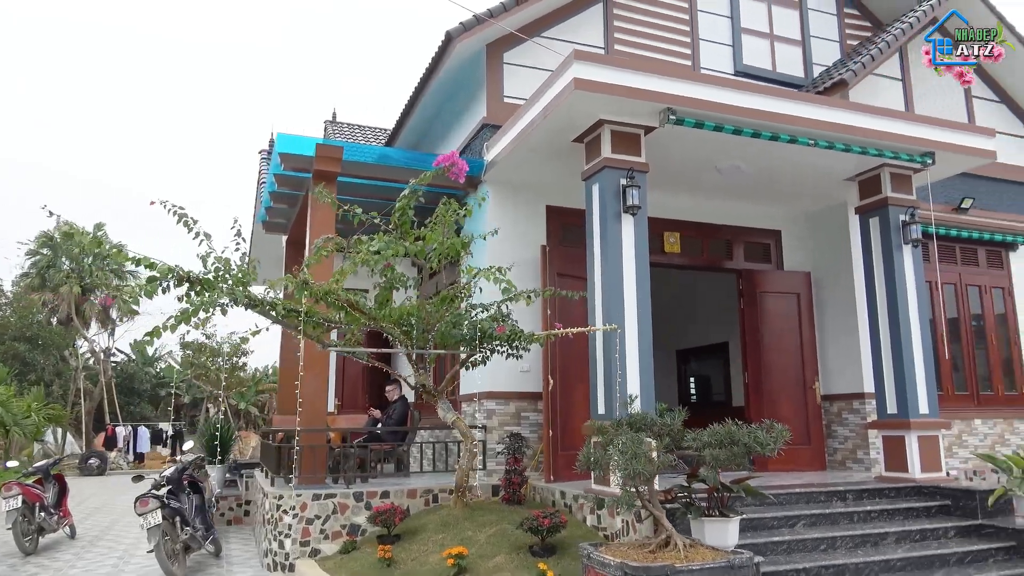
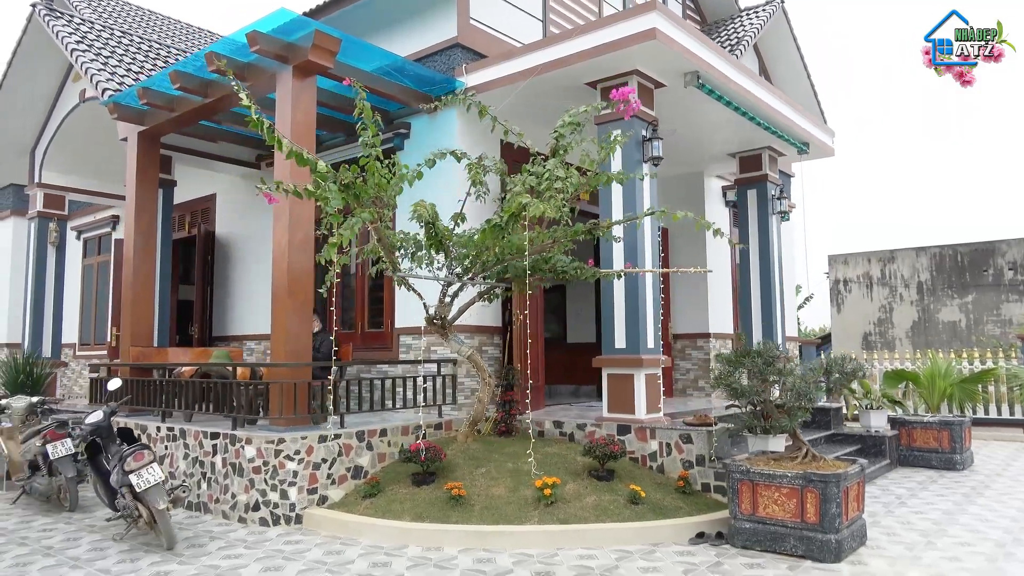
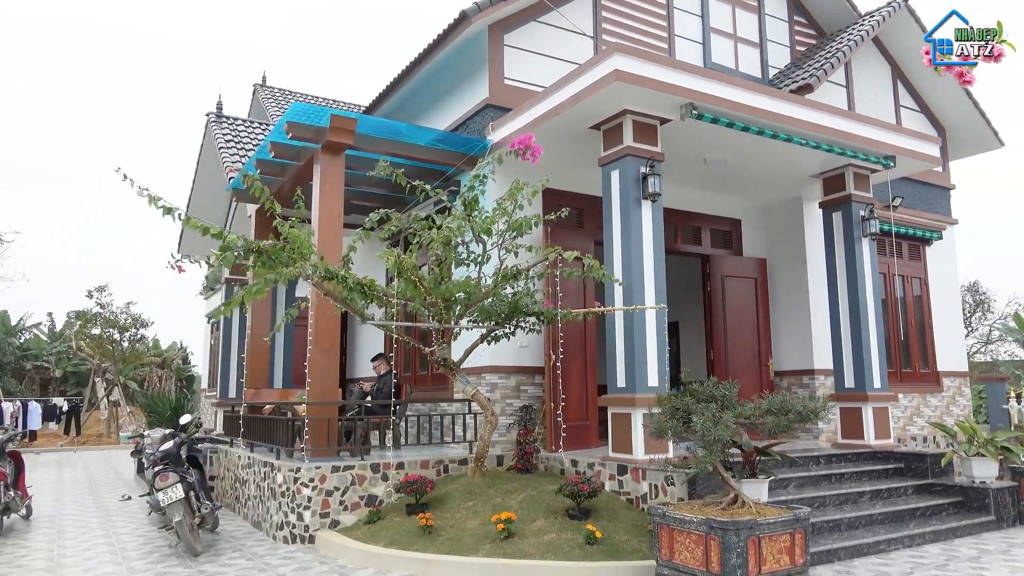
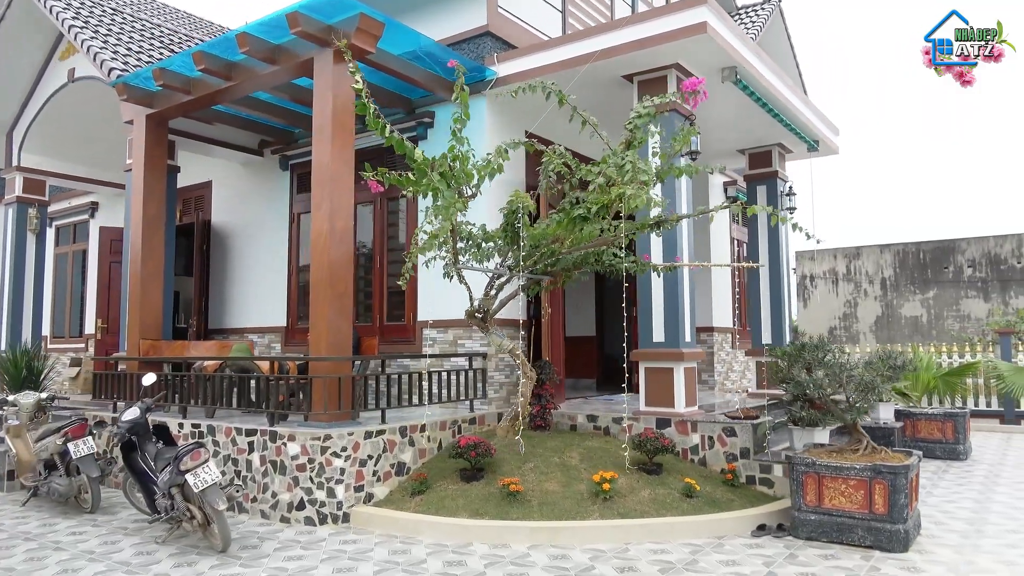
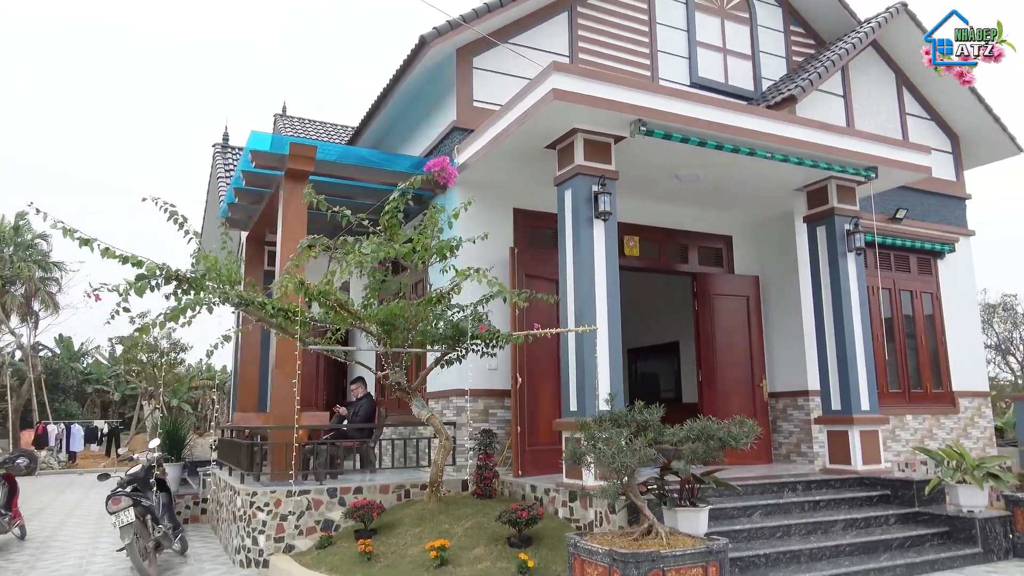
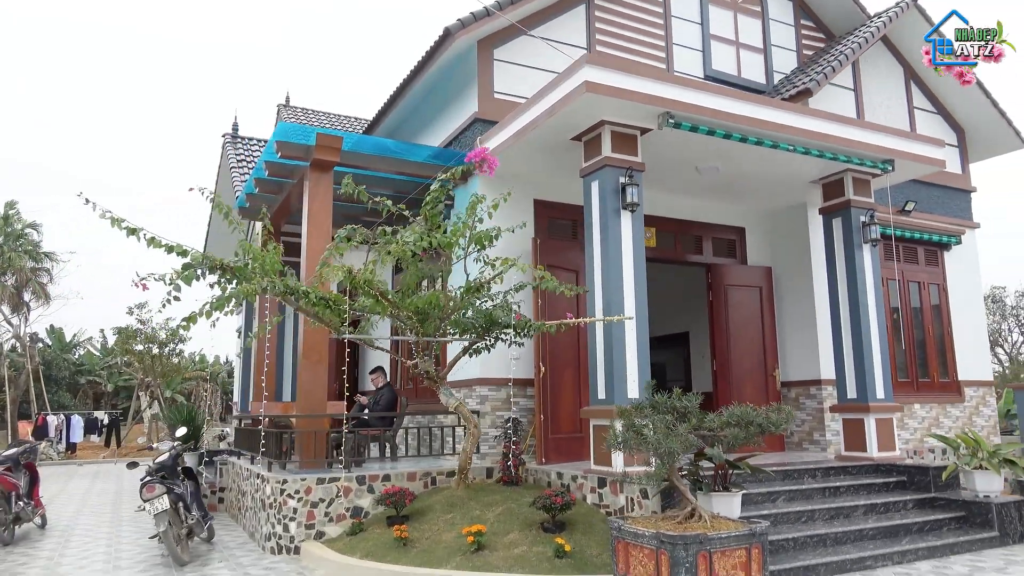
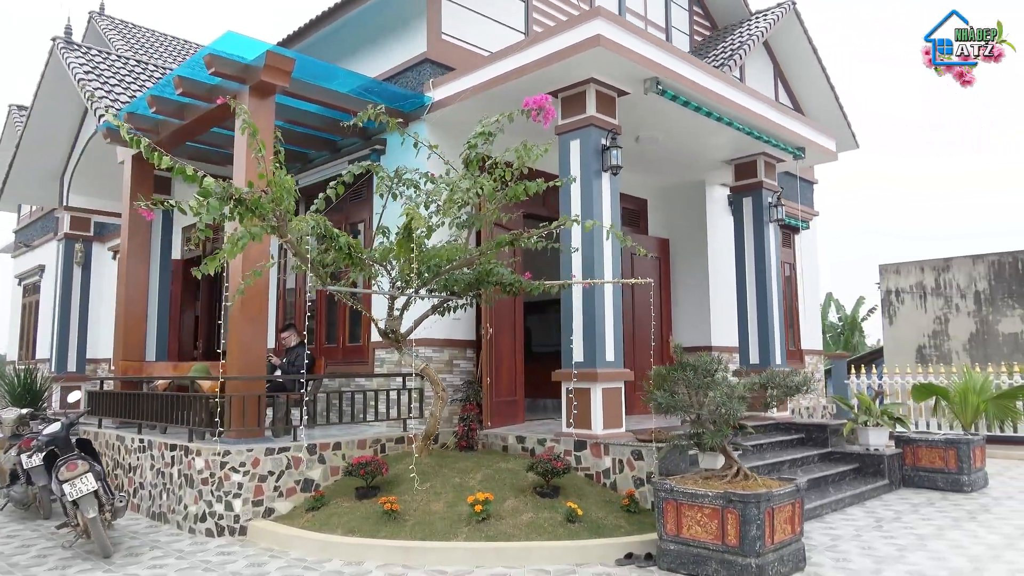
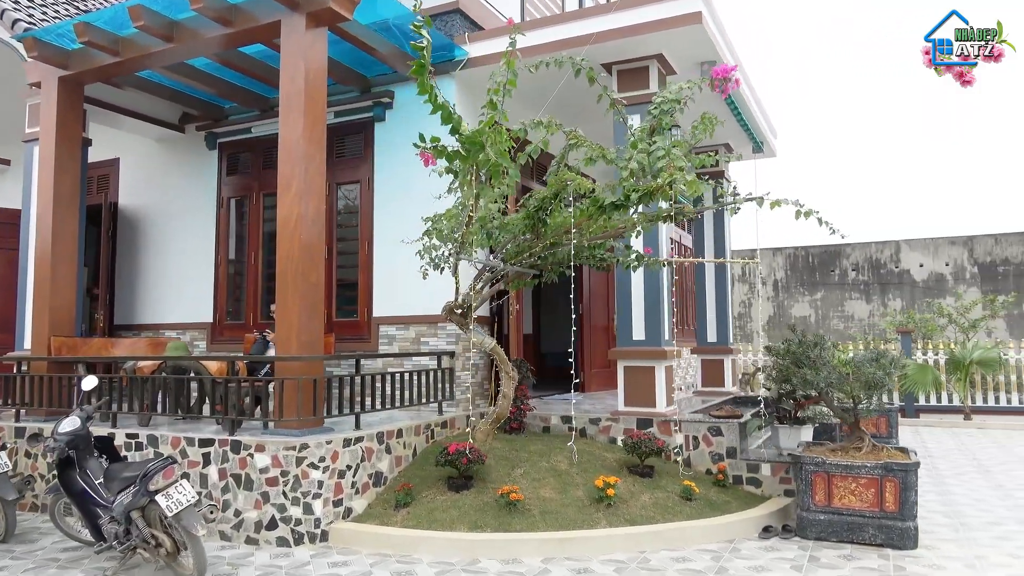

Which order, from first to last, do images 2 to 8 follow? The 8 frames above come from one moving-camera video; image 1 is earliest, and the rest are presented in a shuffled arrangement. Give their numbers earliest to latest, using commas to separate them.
5, 6, 3, 7, 2, 4, 8
